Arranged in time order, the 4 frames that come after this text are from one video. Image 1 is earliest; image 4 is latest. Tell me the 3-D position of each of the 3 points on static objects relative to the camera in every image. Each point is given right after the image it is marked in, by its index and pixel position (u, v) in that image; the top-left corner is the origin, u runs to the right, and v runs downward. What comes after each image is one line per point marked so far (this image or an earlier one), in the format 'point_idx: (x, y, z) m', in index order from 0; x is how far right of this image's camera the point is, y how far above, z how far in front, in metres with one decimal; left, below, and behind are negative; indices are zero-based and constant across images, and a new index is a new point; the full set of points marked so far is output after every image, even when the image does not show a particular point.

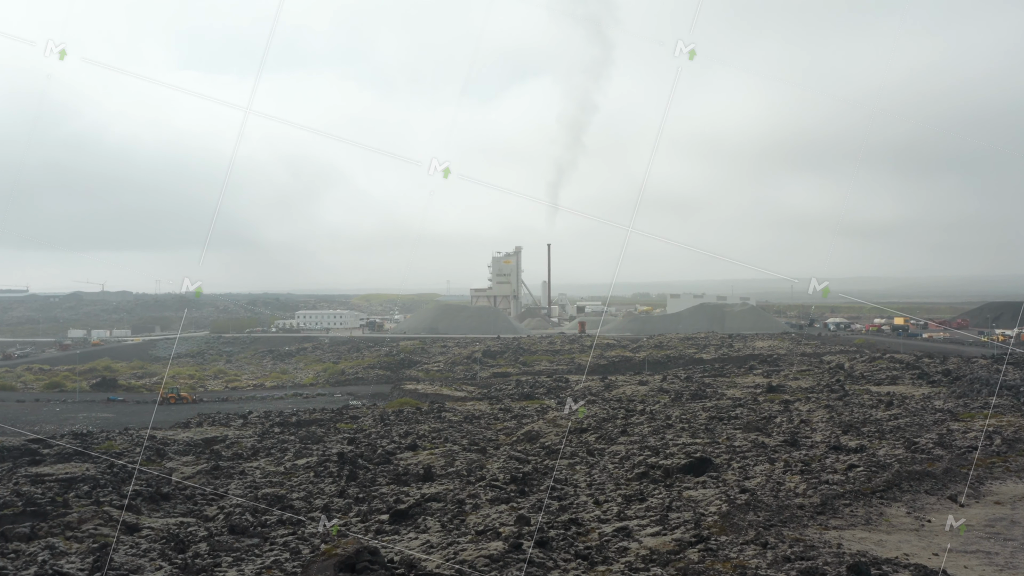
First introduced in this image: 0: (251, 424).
0: (-6.3, -3.3, +13.8) m
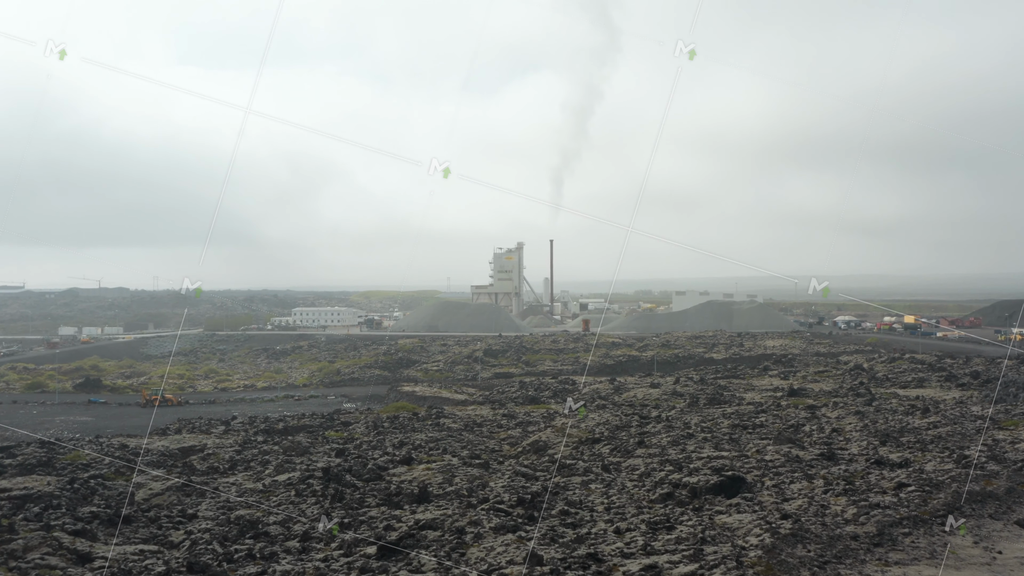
0: (-6.2, -3.2, +12.7) m
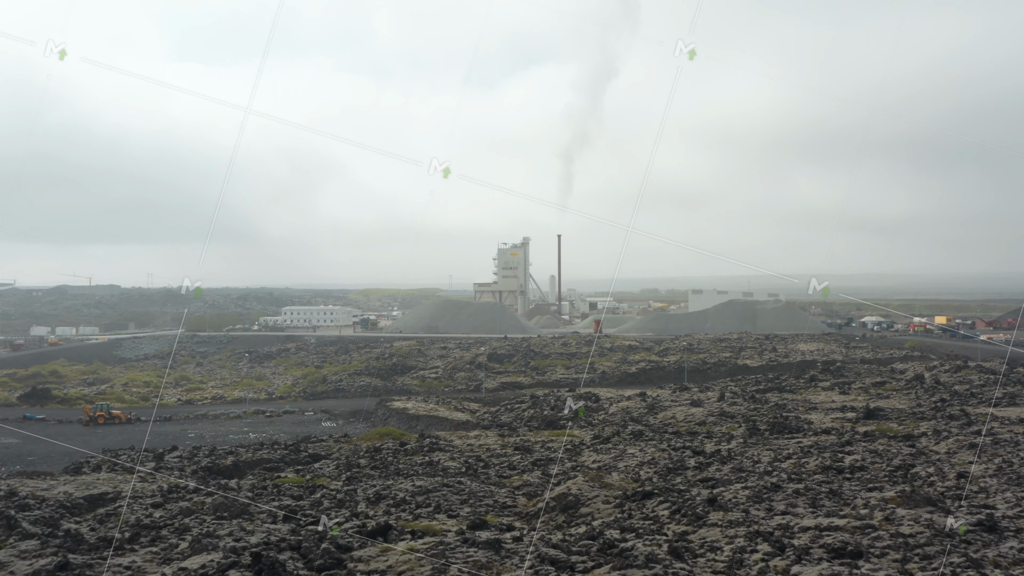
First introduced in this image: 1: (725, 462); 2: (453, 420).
0: (-5.9, -3.1, +9.8) m
1: (+3.5, -2.8, +9.3) m
2: (-1.4, -3.2, +13.8) m
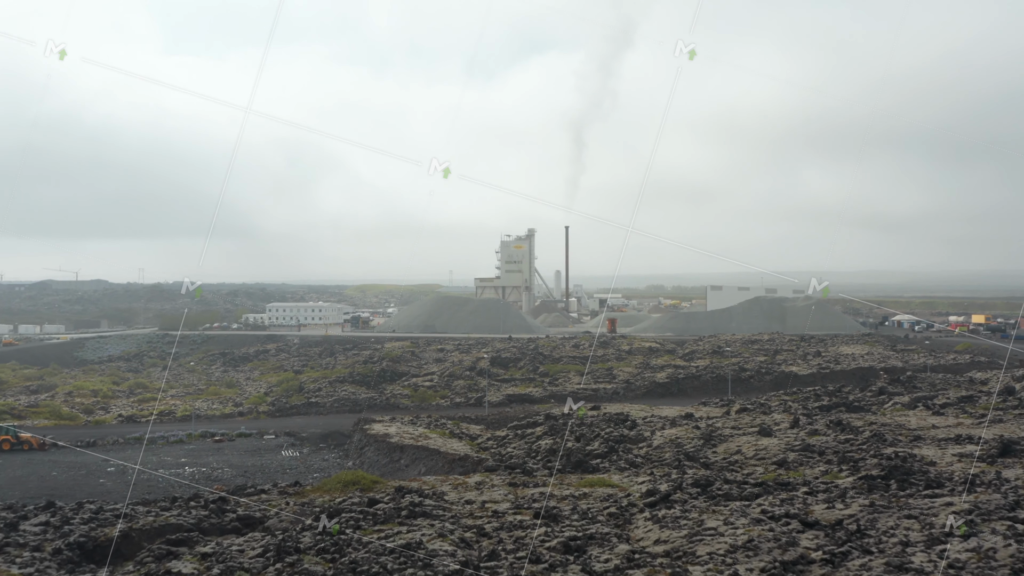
0: (-5.7, -3.0, +6.5) m
1: (+3.7, -2.7, +6.0) m
2: (-1.2, -3.1, +10.6) m
